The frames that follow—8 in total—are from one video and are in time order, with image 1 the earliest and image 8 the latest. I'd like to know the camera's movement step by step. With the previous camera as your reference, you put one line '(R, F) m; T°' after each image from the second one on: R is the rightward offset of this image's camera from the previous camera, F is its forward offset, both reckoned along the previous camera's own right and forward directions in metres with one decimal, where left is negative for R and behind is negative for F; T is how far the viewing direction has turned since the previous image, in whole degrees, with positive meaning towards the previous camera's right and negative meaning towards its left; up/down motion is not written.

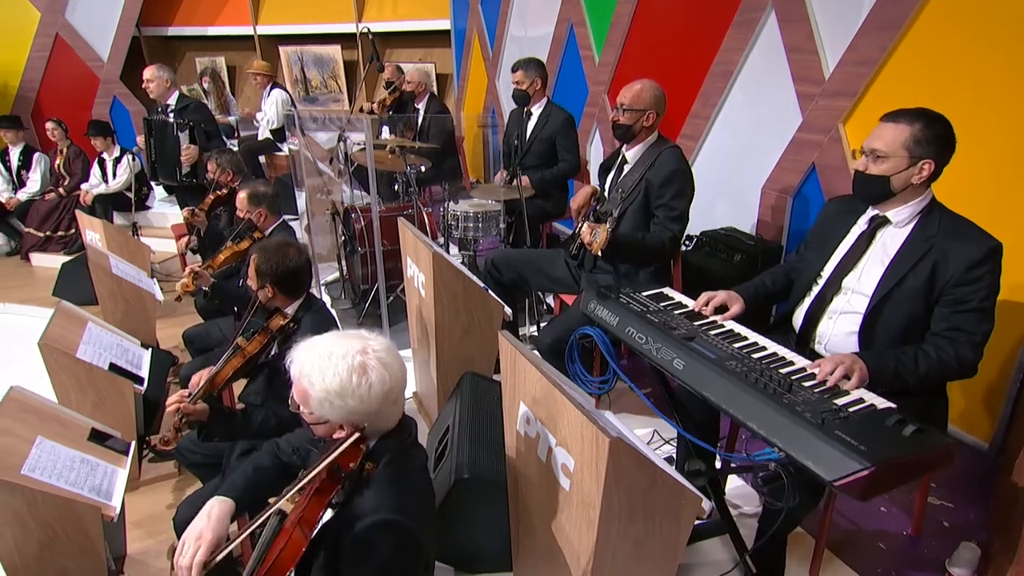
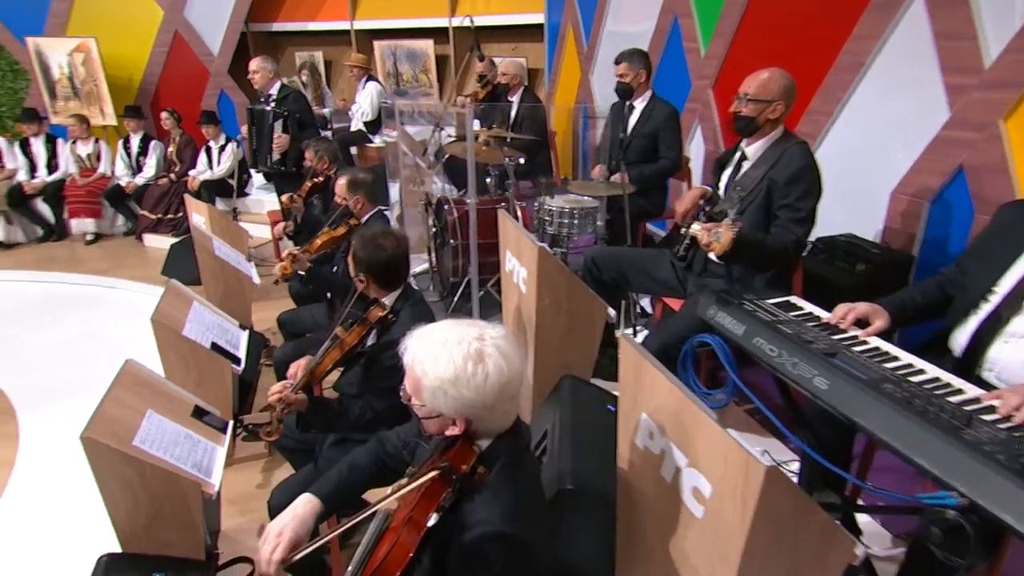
(-0.1, +0.1) m; -7°
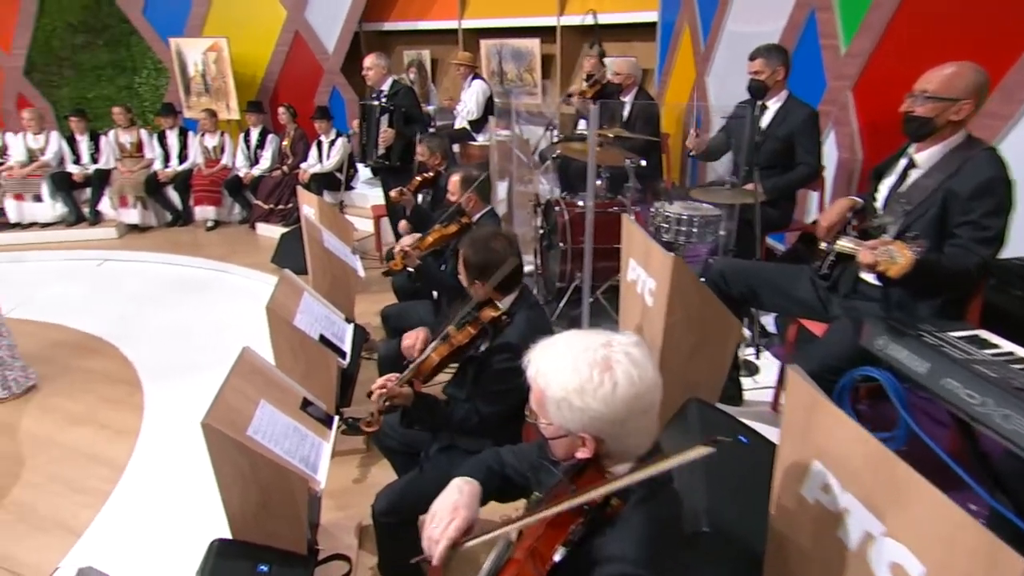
(-0.1, +0.1) m; -8°
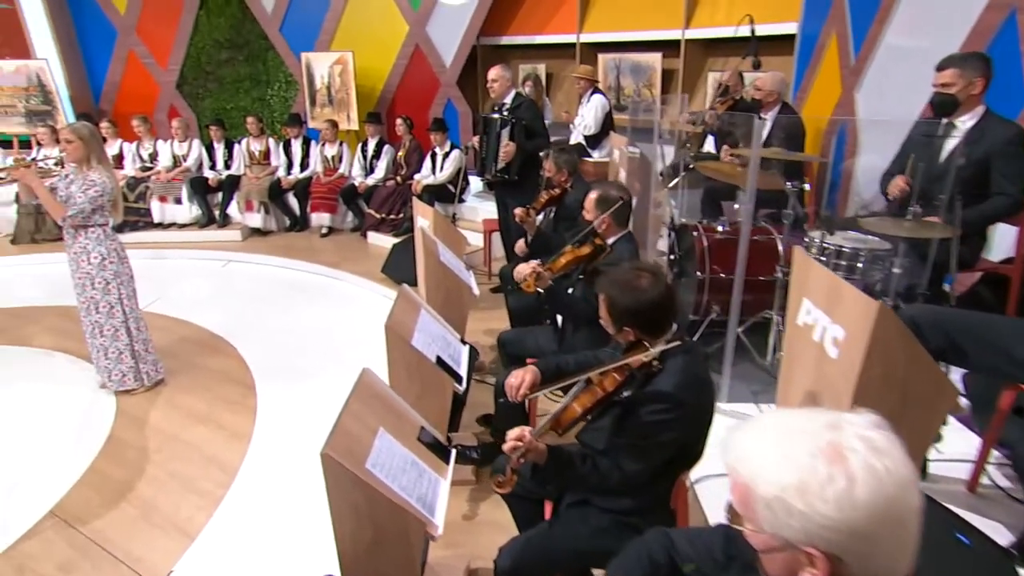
(-0.2, +0.2) m; -9°
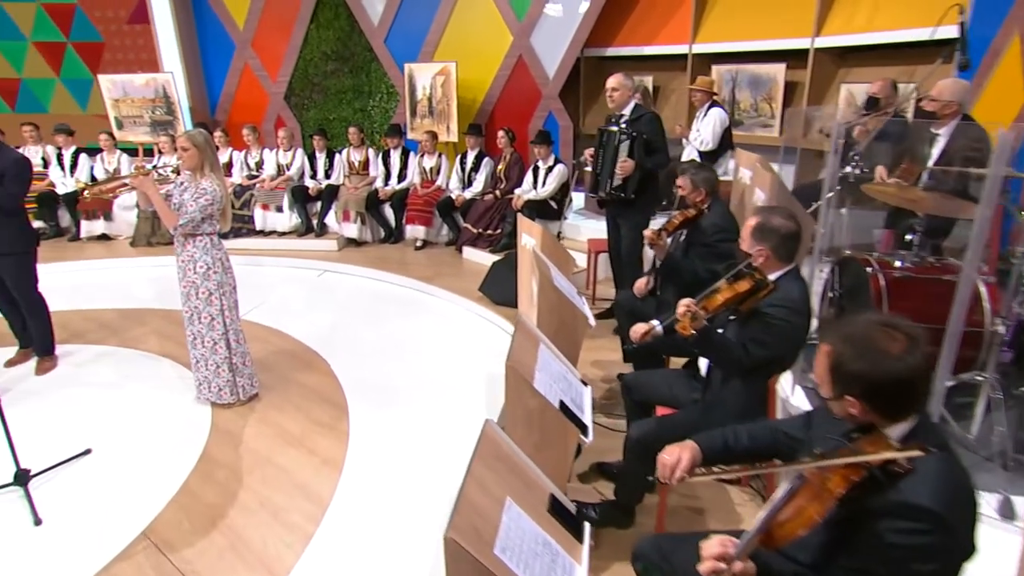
(-0.2, +0.3) m; -7°
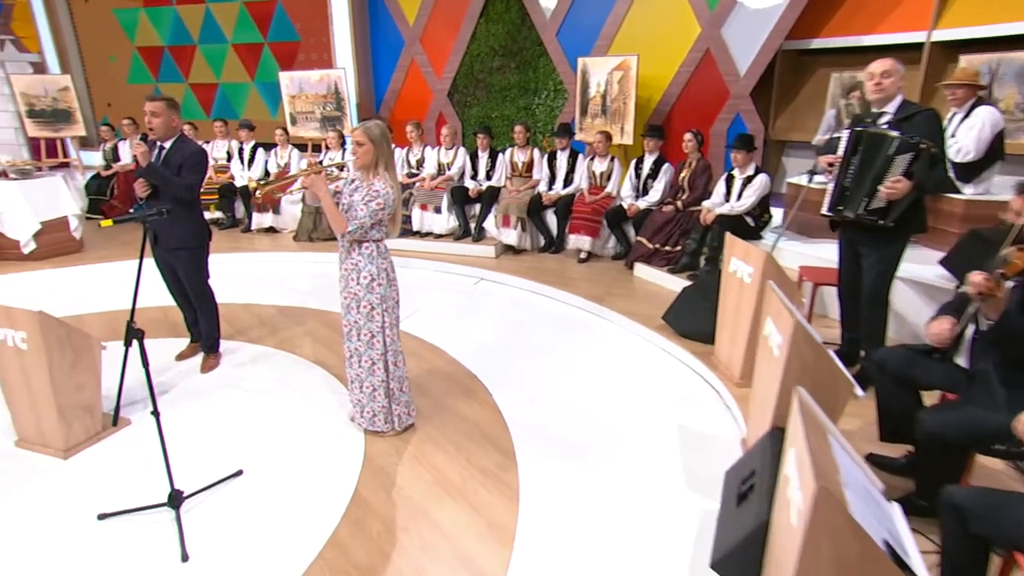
(-0.4, +0.6) m; -12°
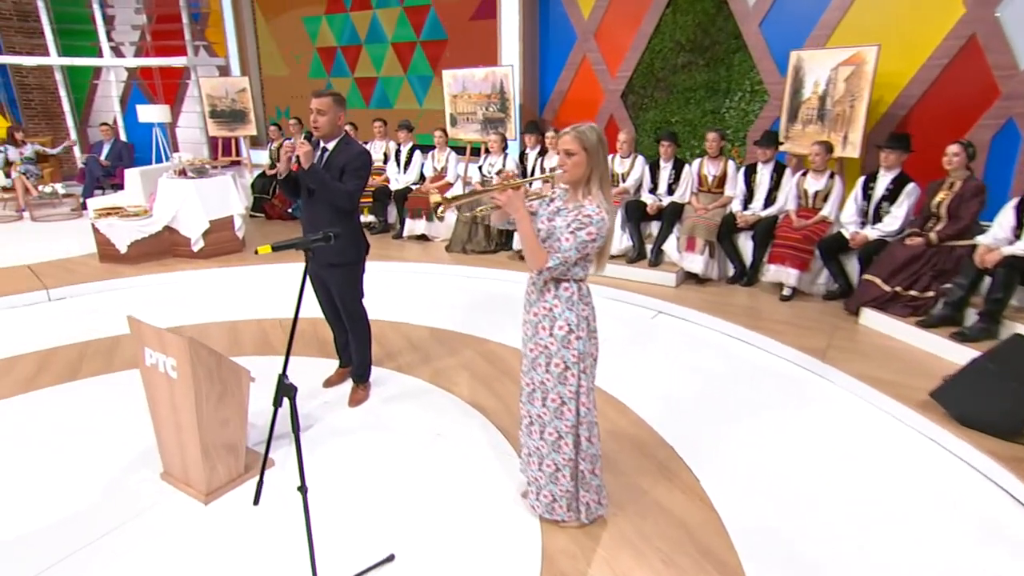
(-0.5, +0.7) m; -12°
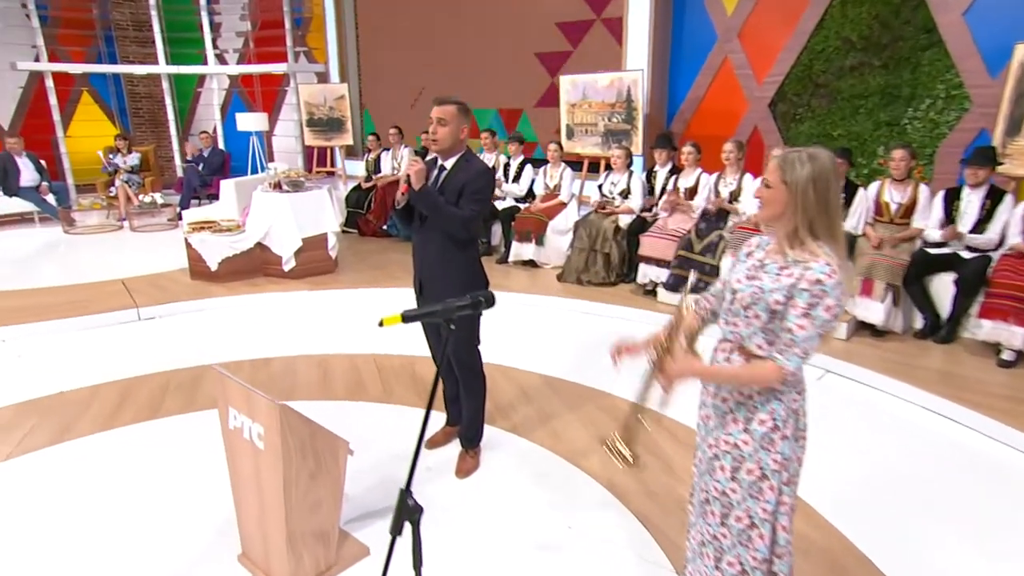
(-0.4, +0.7) m; -7°
